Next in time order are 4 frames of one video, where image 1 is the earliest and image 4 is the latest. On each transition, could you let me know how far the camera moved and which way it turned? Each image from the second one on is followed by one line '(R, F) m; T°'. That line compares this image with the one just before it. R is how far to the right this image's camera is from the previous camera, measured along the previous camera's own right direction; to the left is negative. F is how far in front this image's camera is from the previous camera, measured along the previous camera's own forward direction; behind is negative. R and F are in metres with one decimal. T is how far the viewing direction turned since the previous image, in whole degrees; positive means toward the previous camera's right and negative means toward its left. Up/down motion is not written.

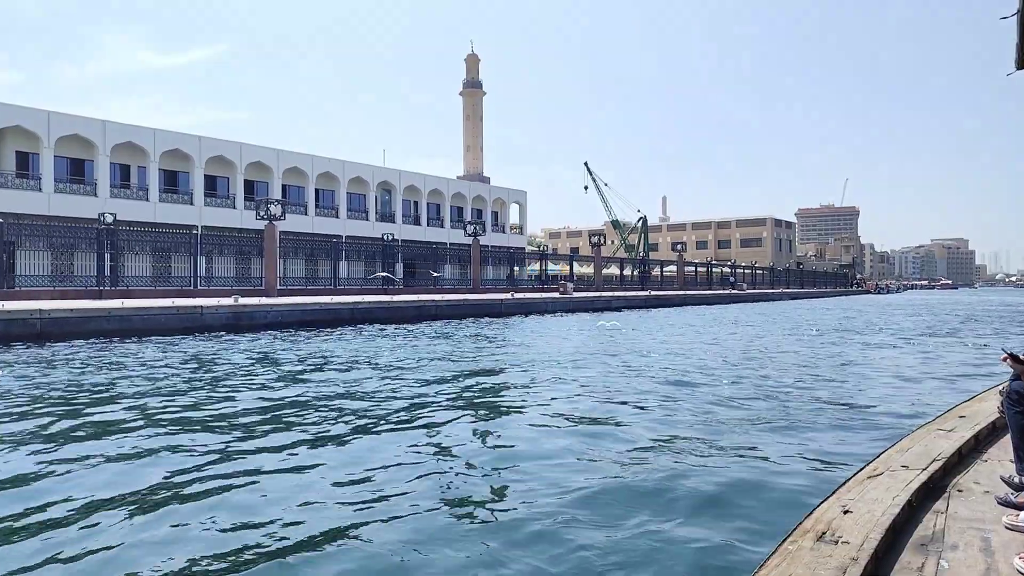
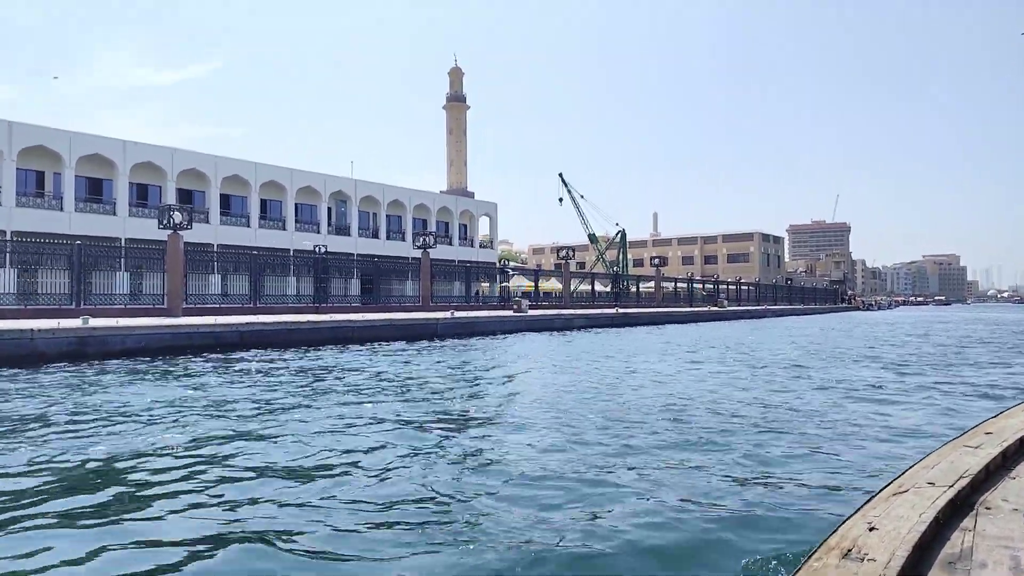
(-0.5, +0.2) m; +1°
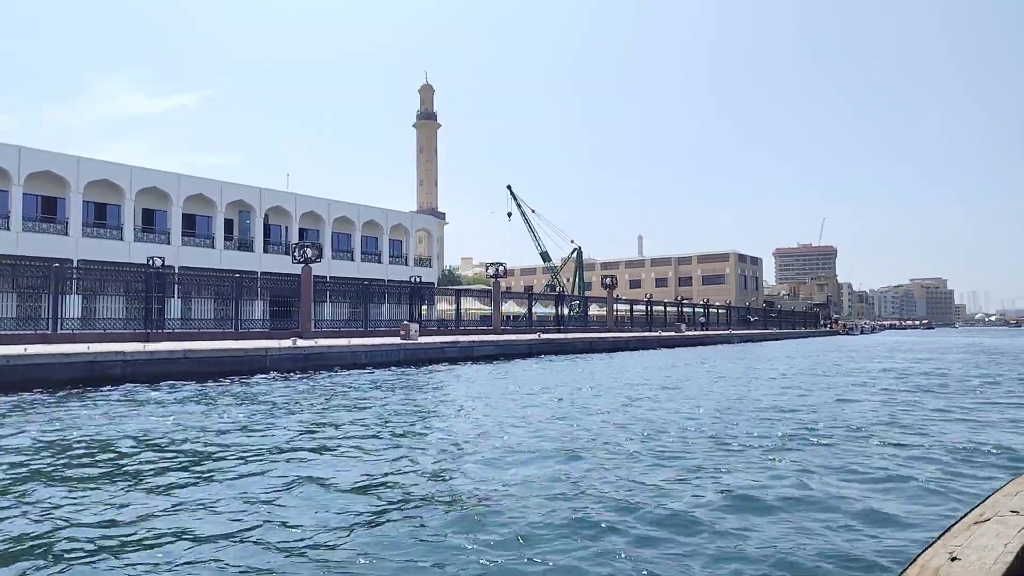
(-2.3, -0.7) m; +1°
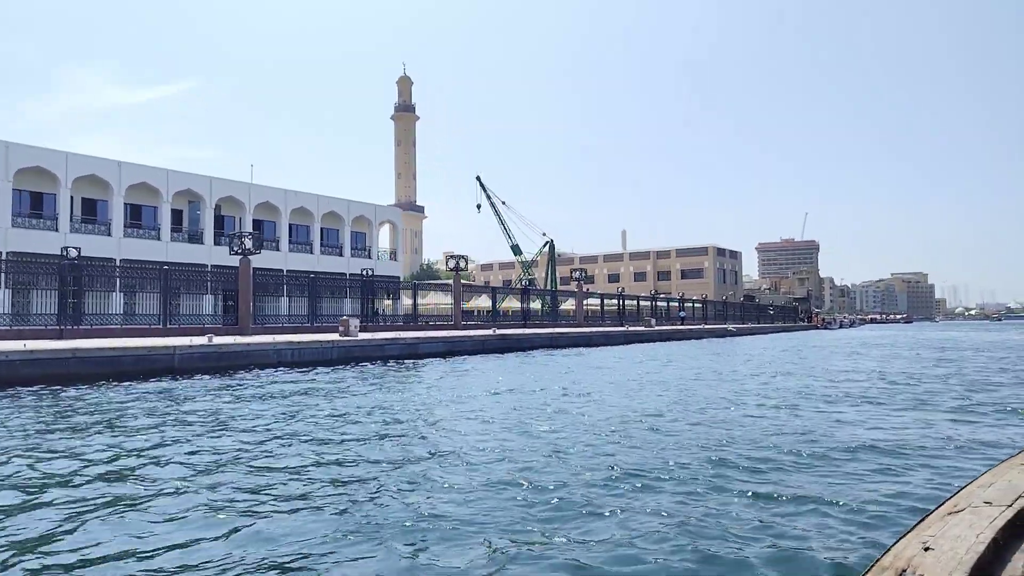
(+1.0, +1.4) m; +1°
